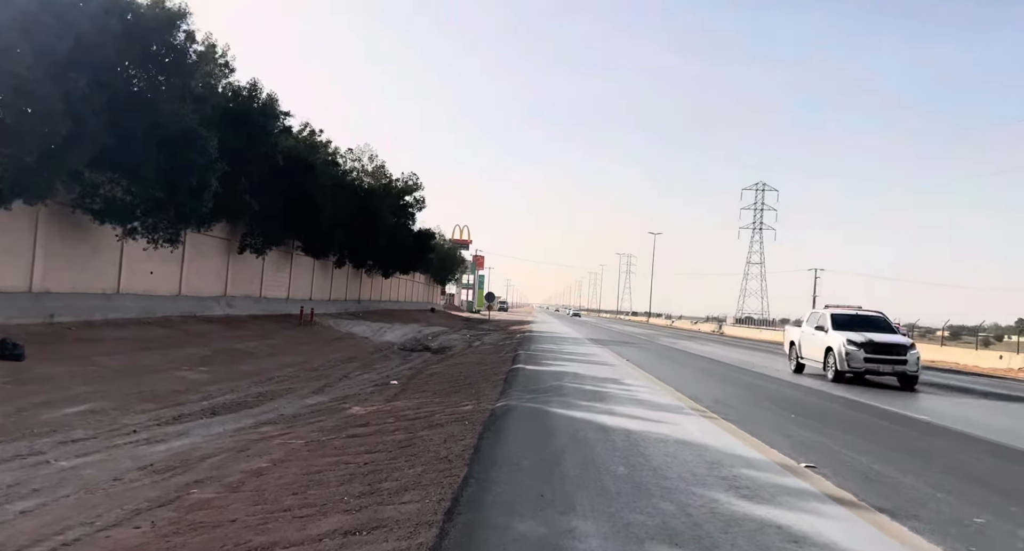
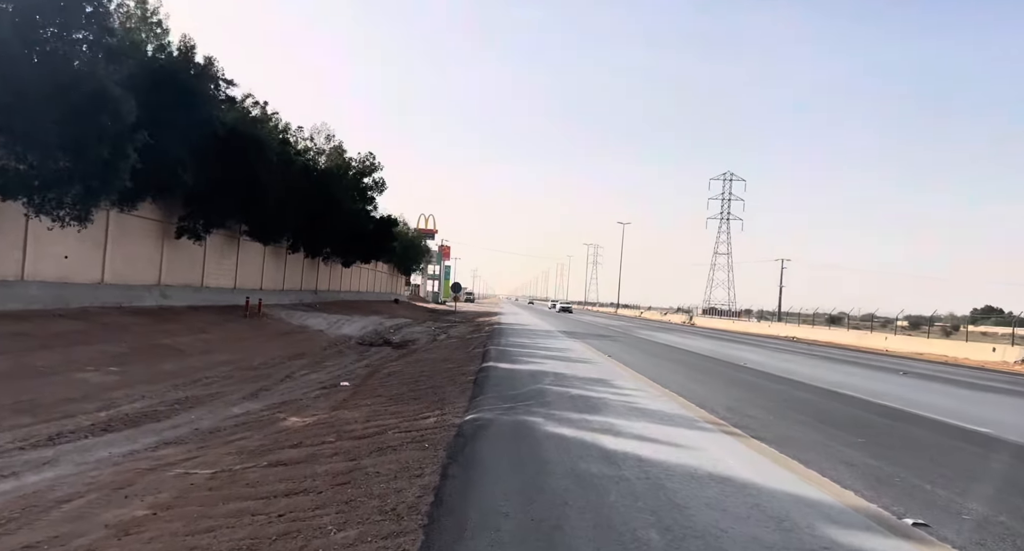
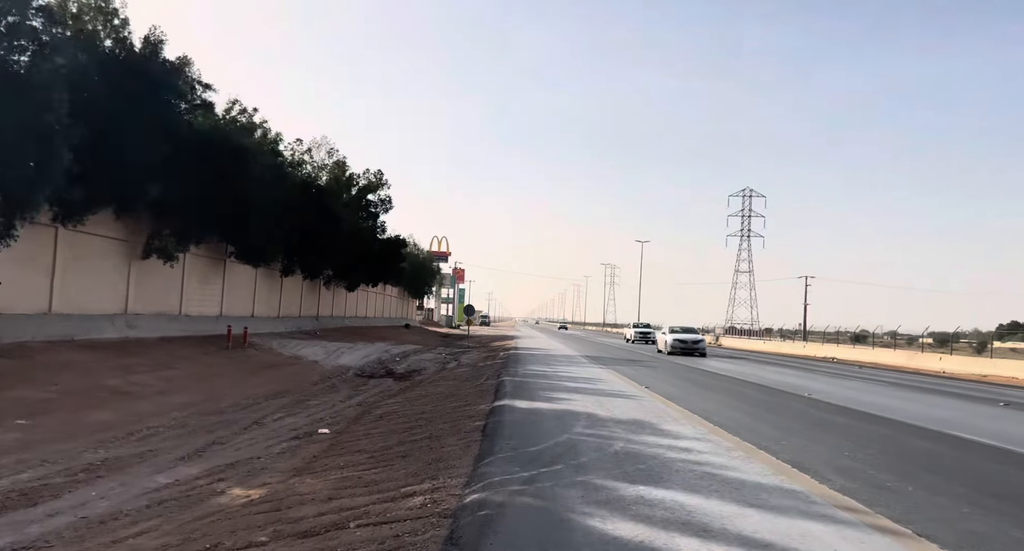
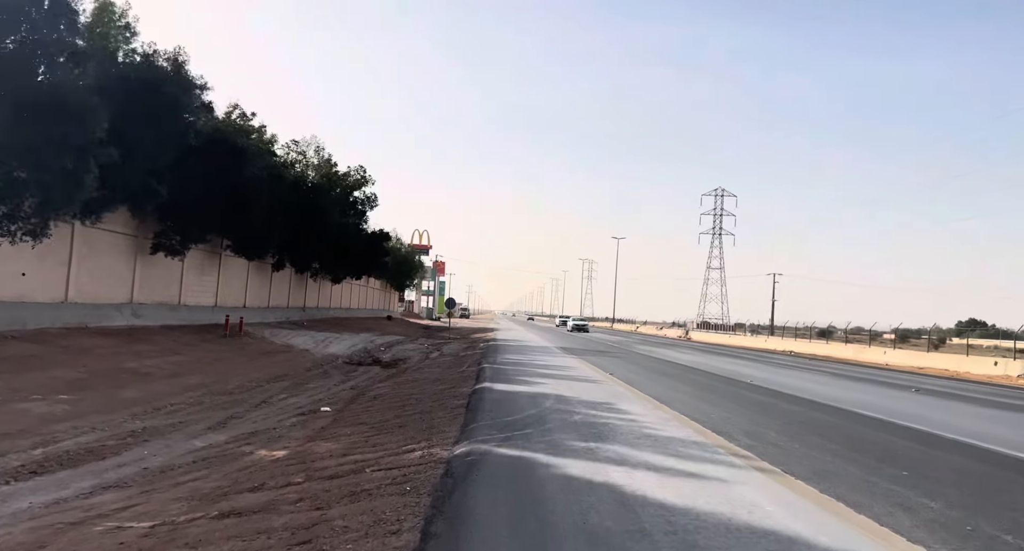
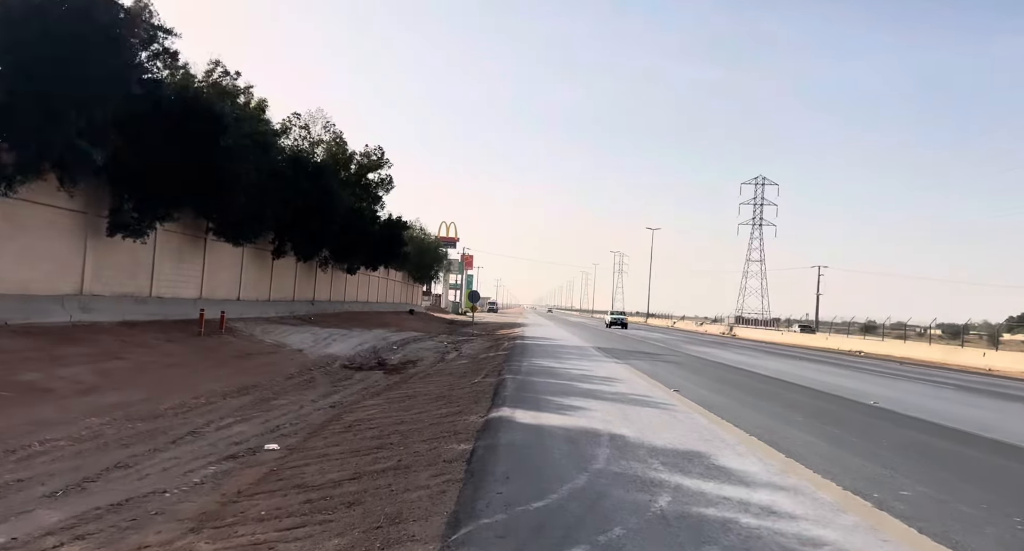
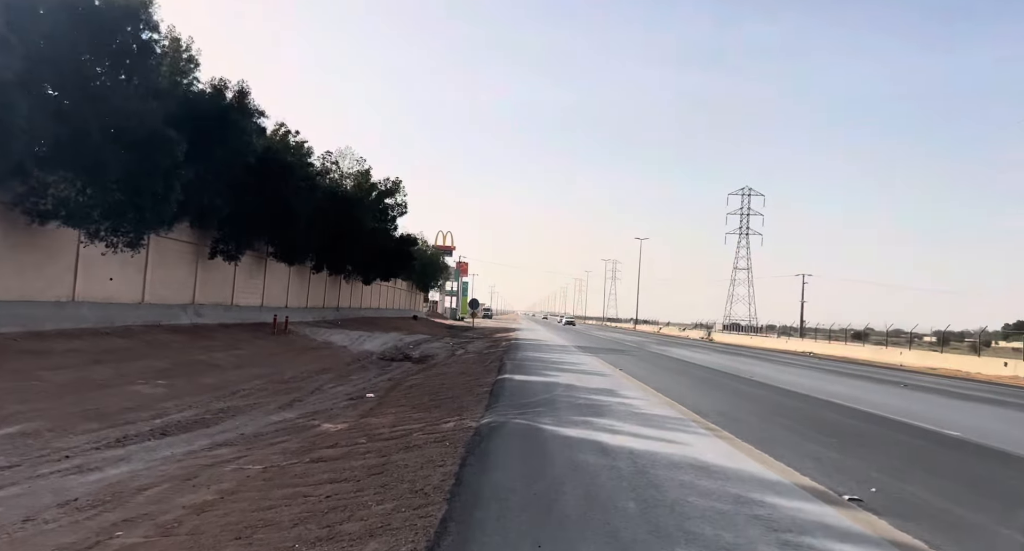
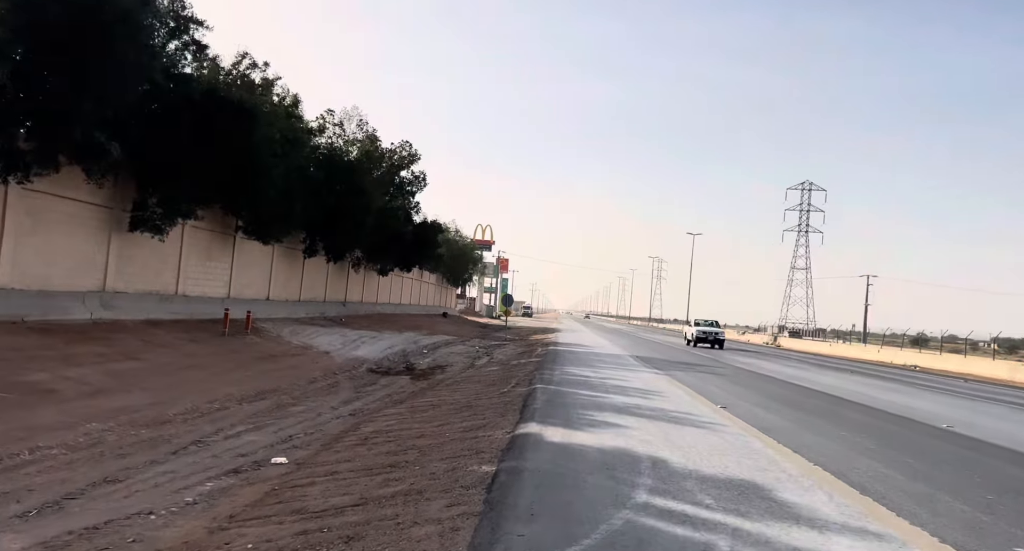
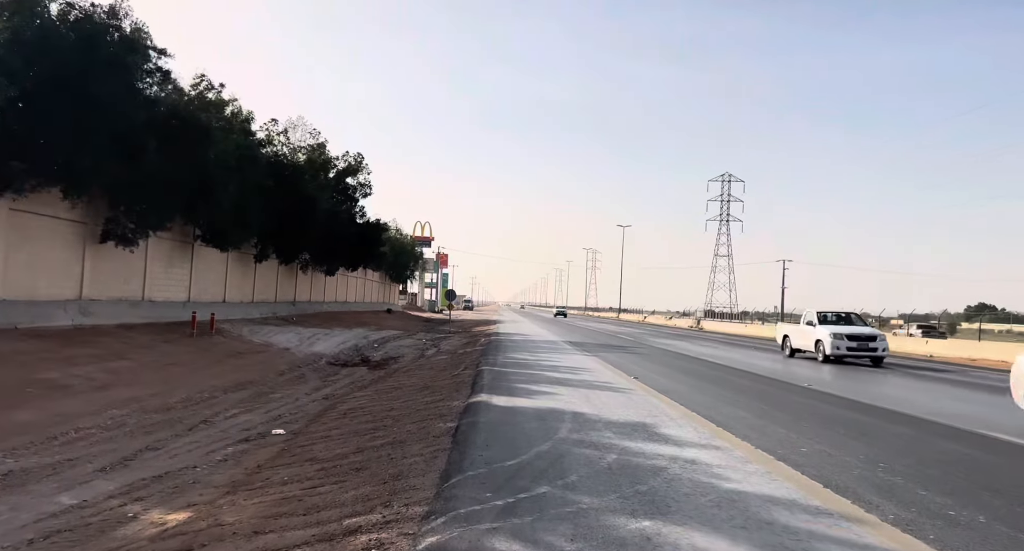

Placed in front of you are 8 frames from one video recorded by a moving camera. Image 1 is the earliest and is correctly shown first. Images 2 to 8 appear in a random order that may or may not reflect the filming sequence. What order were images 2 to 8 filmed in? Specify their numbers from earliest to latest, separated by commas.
6, 2, 4, 3, 8, 5, 7
